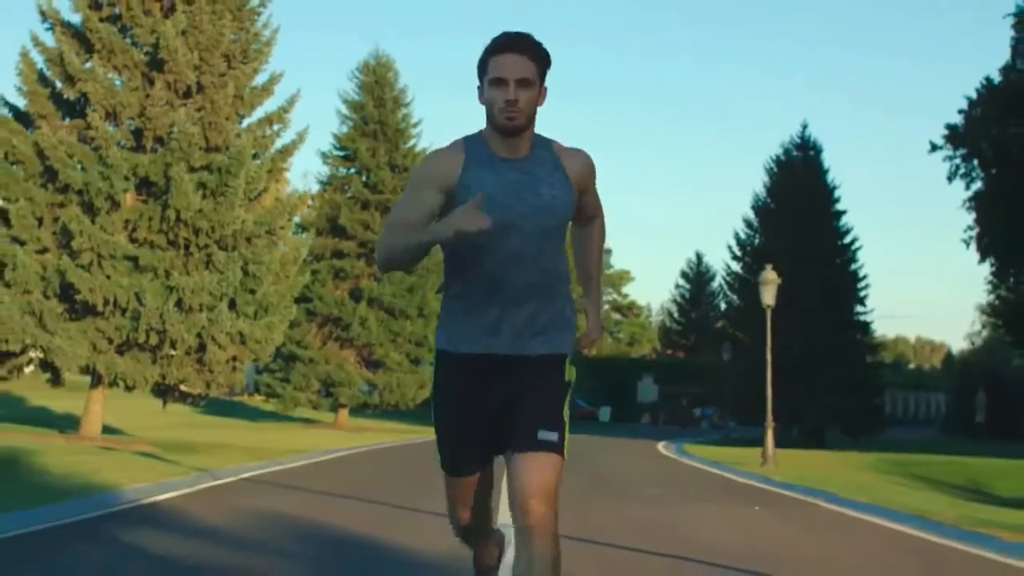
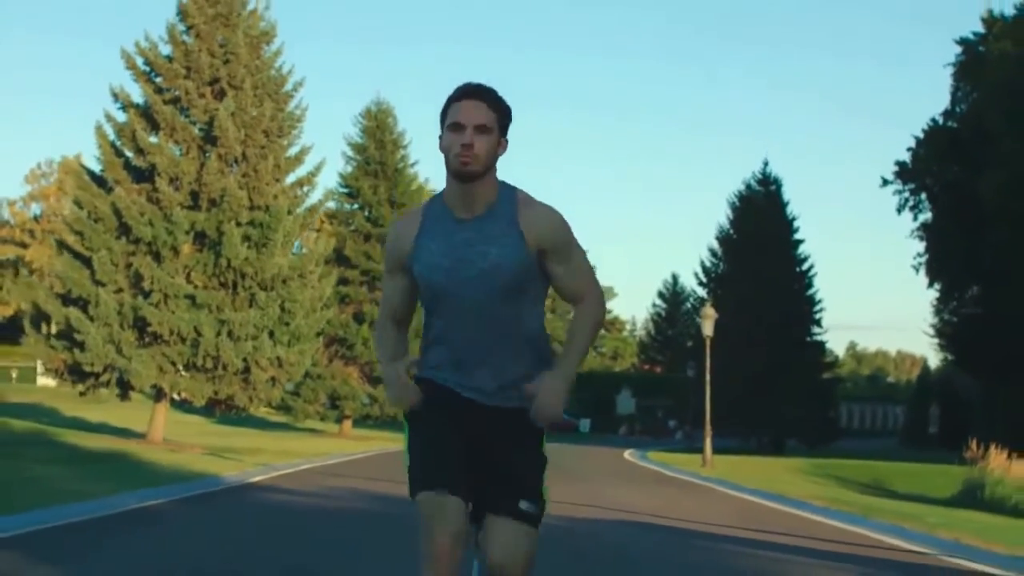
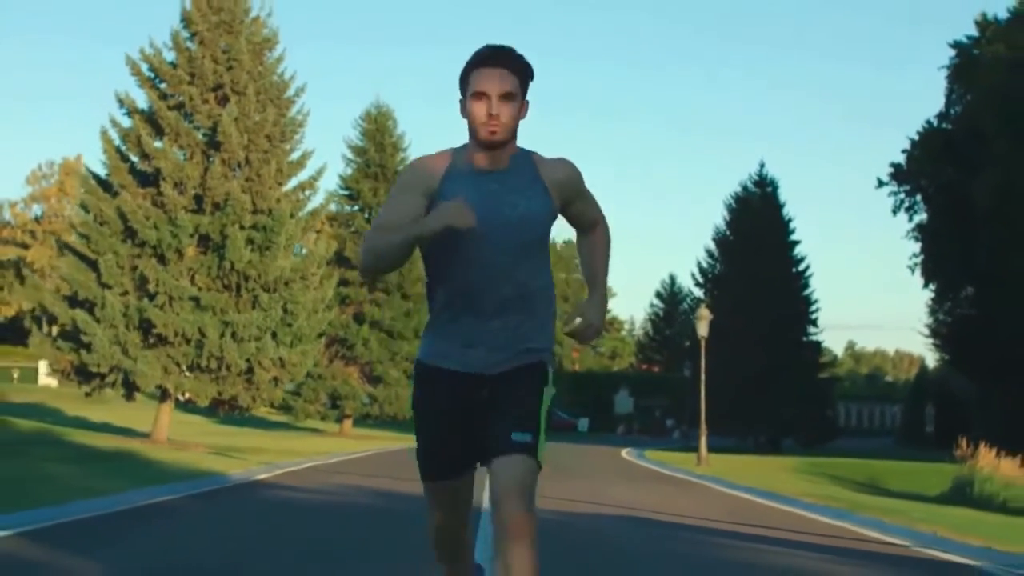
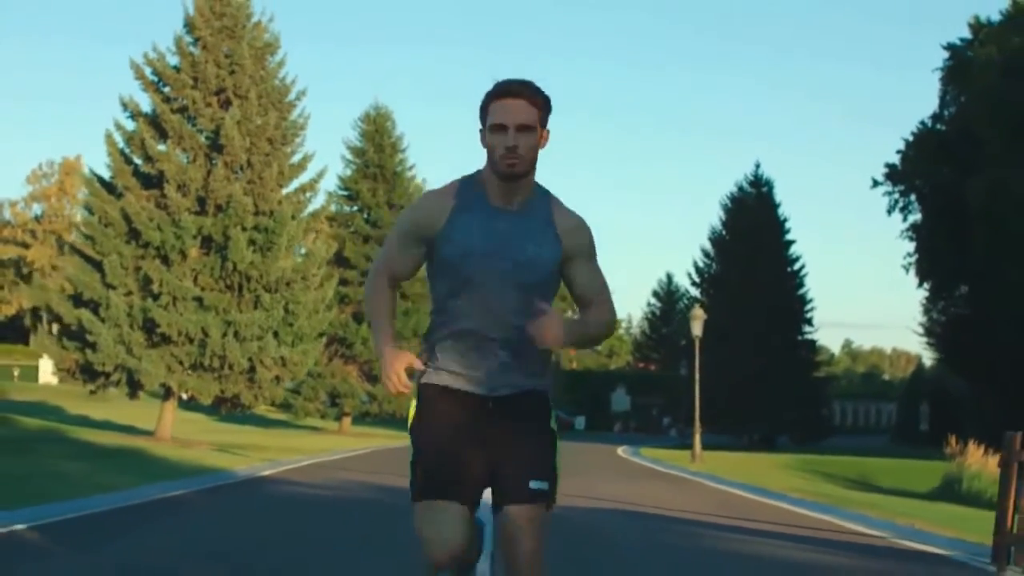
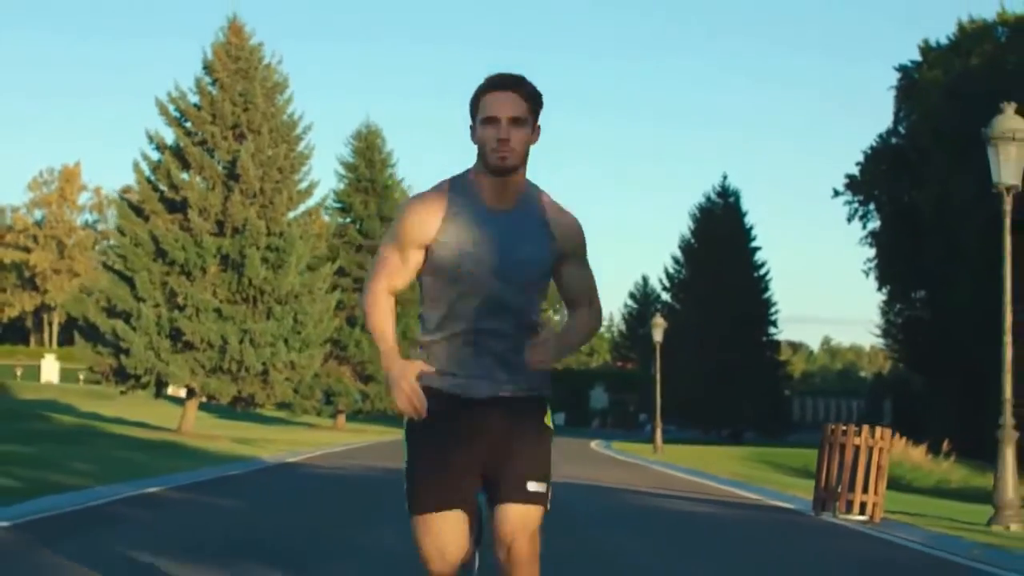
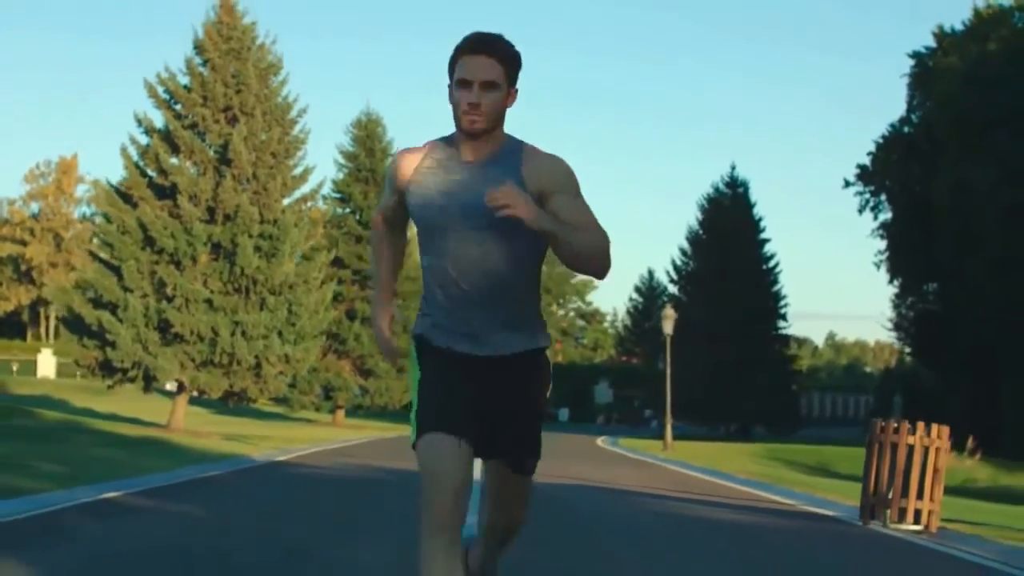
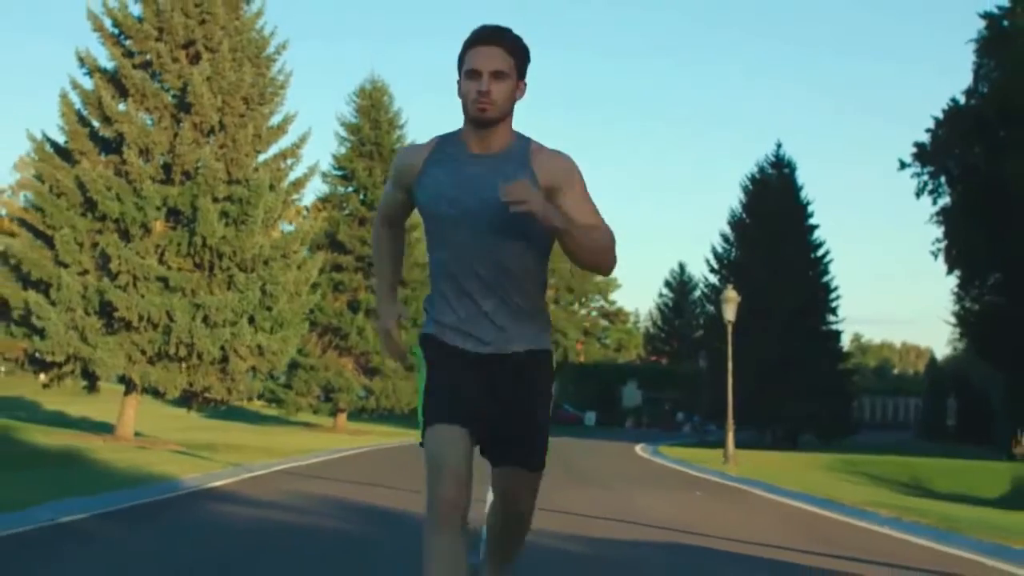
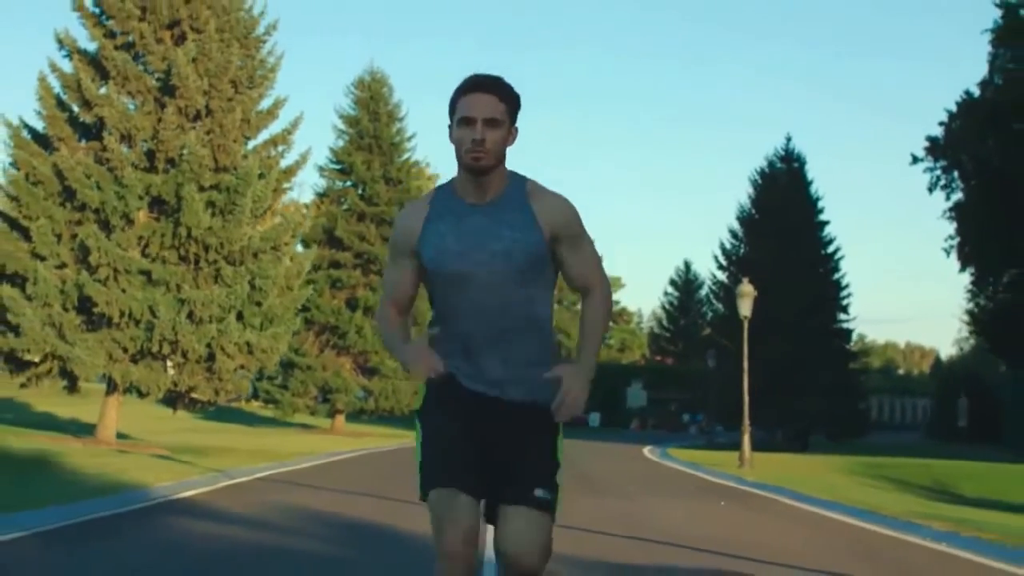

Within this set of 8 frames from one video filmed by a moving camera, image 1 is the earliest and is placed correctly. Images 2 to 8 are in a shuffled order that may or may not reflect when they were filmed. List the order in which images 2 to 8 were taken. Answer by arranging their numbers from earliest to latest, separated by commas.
8, 7, 2, 3, 4, 6, 5
